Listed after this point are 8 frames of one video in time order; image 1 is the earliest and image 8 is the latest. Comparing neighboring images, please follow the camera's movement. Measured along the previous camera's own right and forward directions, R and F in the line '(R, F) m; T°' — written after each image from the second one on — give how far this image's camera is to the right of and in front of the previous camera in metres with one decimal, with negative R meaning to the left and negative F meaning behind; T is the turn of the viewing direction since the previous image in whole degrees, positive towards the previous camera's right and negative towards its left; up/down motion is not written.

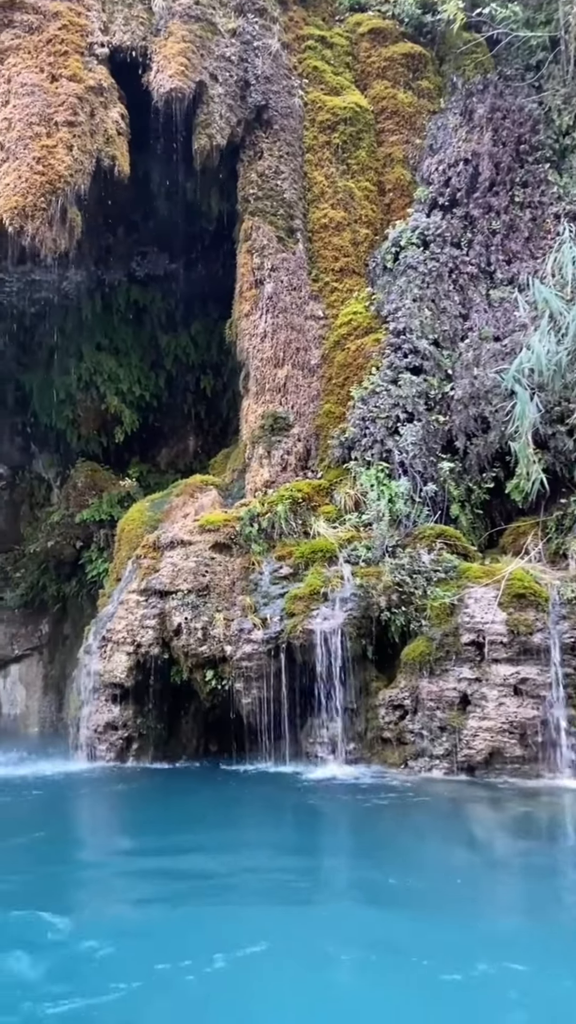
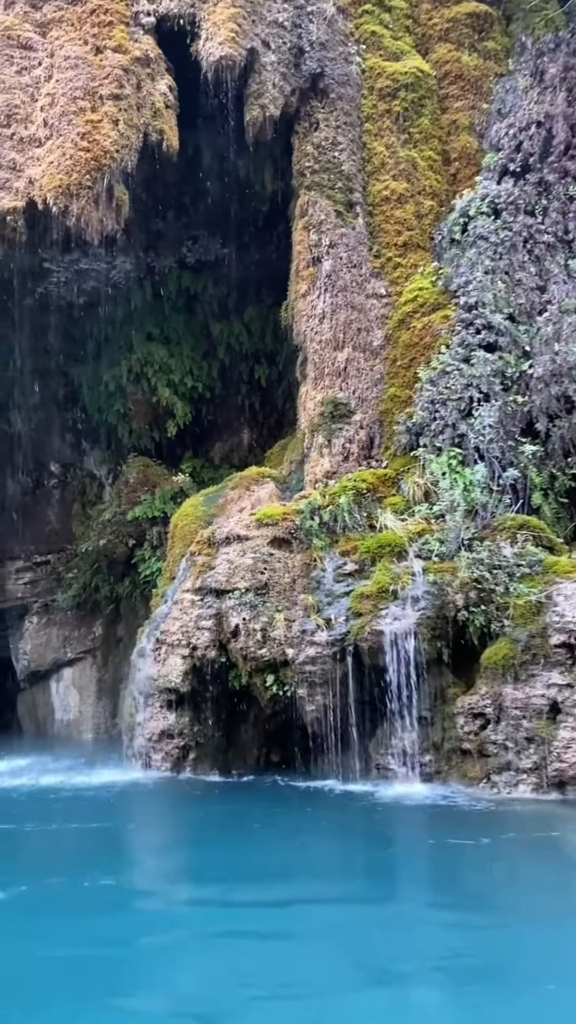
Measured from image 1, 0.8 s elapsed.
(-0.1, +0.8) m; -4°
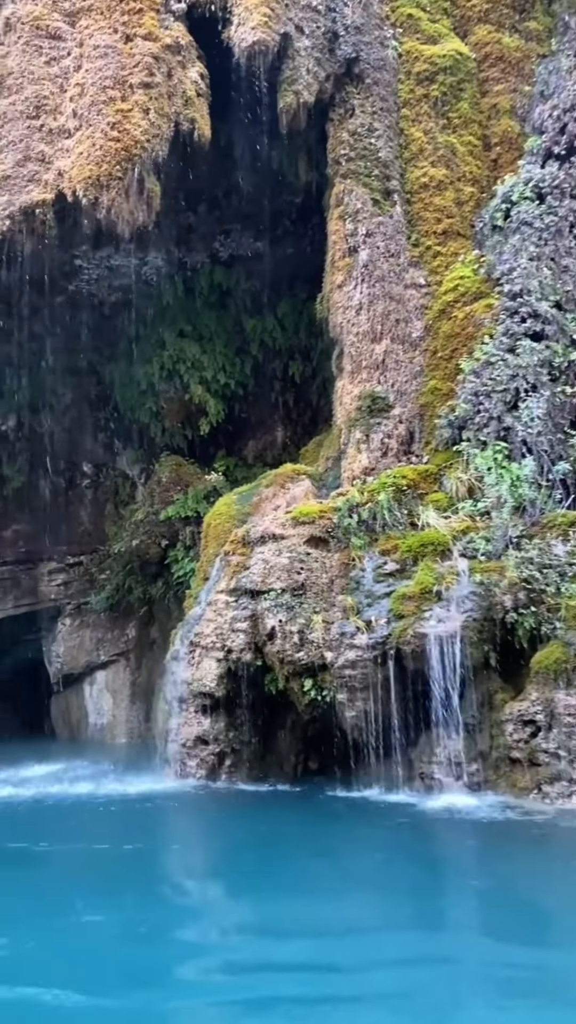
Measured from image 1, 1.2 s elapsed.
(-0.1, +0.4) m; -2°
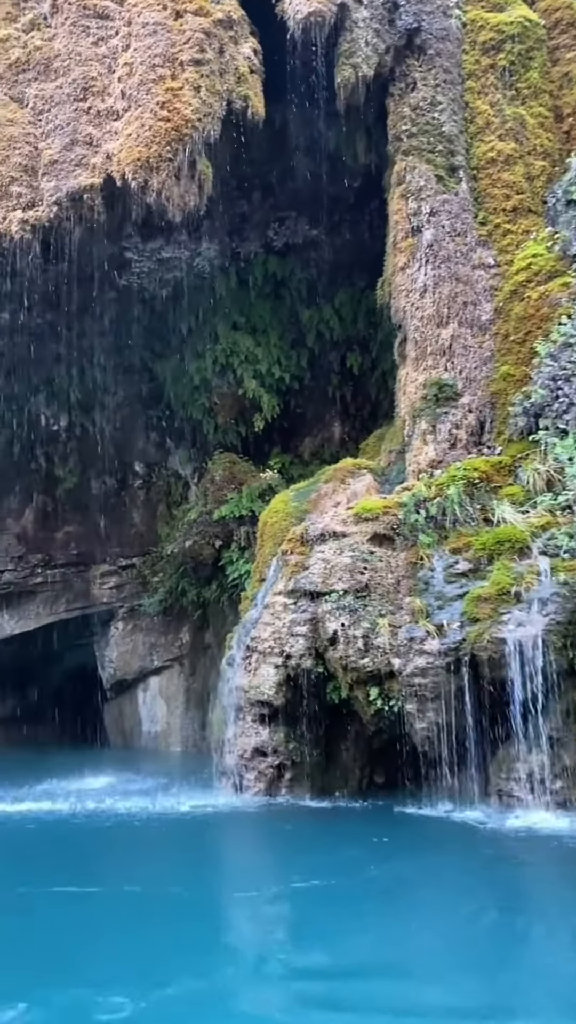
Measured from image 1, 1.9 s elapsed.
(-0.1, +0.6) m; -4°
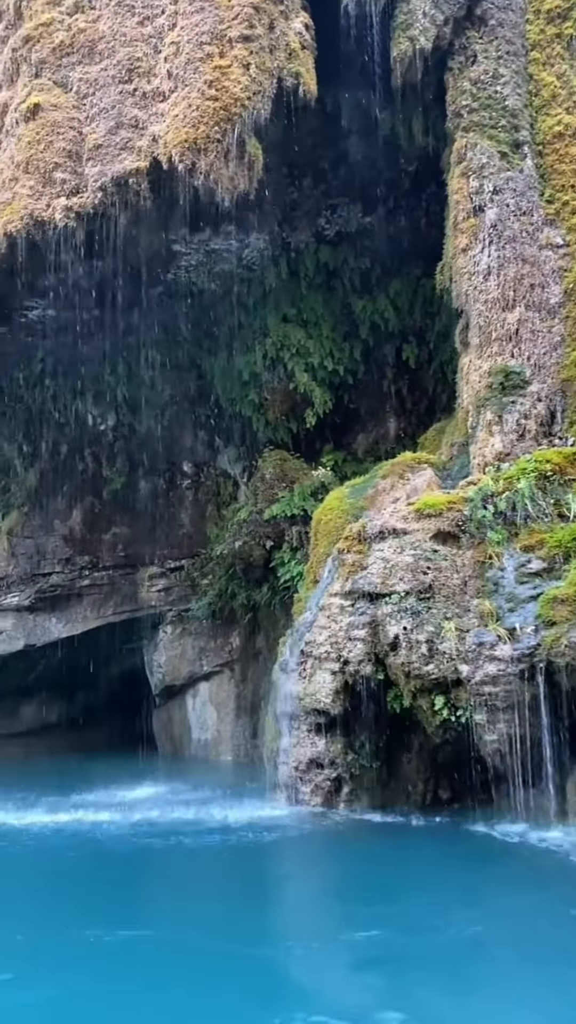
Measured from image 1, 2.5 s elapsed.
(-0.1, +0.6) m; -3°
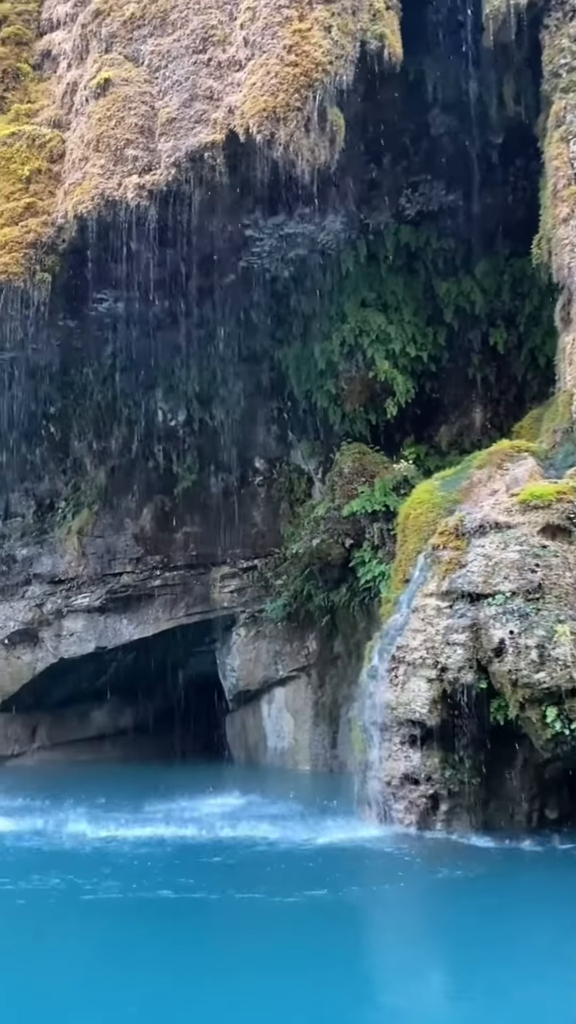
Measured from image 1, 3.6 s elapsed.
(-0.3, +0.7) m; -4°
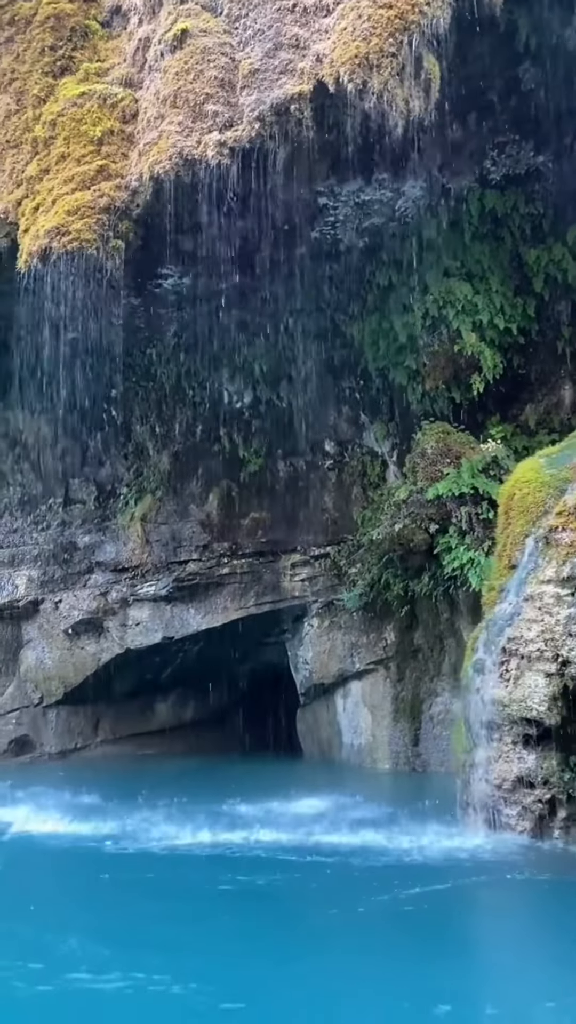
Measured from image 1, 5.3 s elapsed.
(-0.6, +0.7) m; -3°
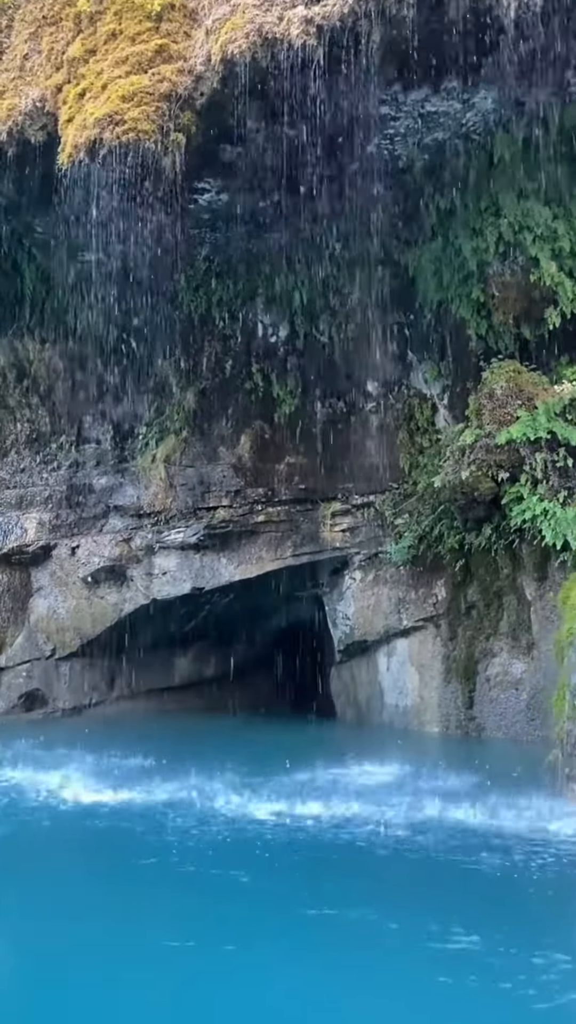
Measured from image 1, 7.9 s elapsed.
(-1.0, +1.0) m; +2°
